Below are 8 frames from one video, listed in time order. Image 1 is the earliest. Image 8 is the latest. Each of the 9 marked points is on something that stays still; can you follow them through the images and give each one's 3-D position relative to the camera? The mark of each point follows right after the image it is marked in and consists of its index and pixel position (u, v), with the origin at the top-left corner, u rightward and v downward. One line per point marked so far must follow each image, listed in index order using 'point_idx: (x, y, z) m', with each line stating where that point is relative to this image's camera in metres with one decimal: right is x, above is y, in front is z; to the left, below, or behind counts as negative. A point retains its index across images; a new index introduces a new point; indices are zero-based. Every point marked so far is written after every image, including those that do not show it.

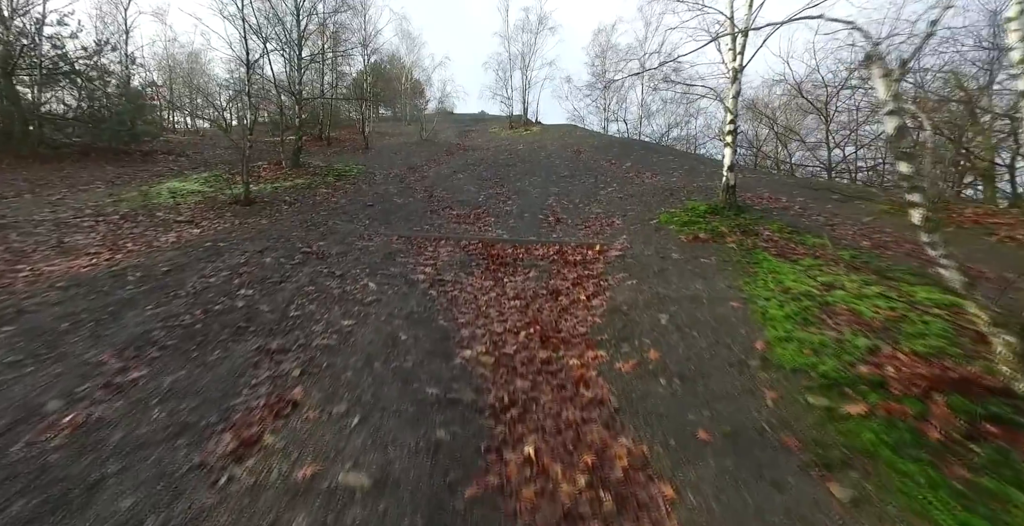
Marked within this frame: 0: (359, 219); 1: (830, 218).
0: (-3.5, +0.9, +8.6) m
1: (+5.7, +0.8, +6.7) m
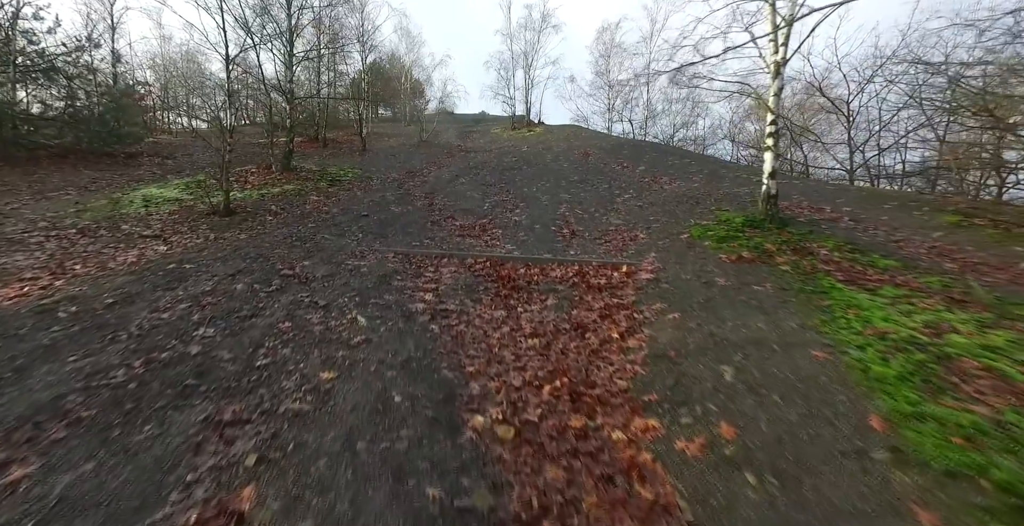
0: (-3.3, +0.6, +7.7) m
1: (+5.9, +0.5, +5.8) m
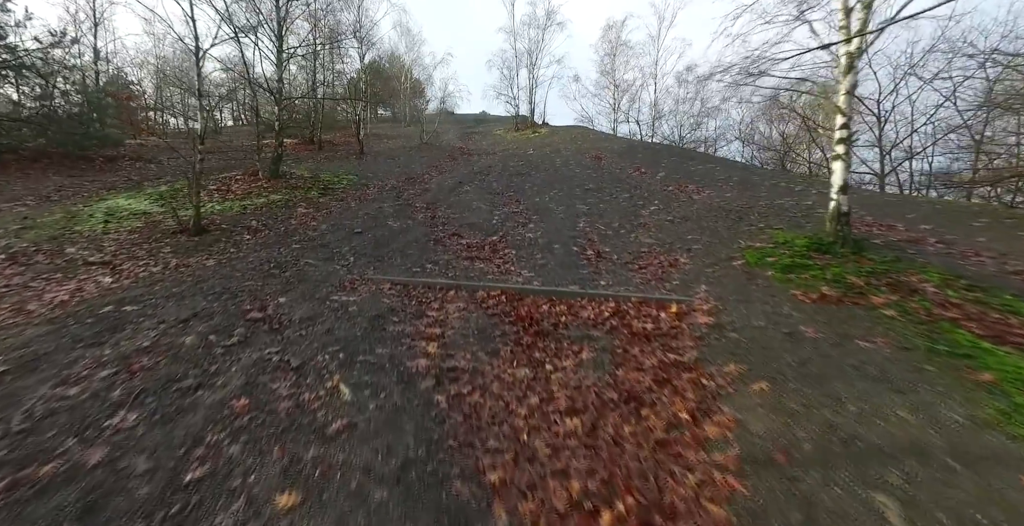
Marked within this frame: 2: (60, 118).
0: (-3.0, +0.1, +6.6) m
1: (+6.2, 0.0, +4.7) m
2: (-17.0, +5.4, +14.0) m
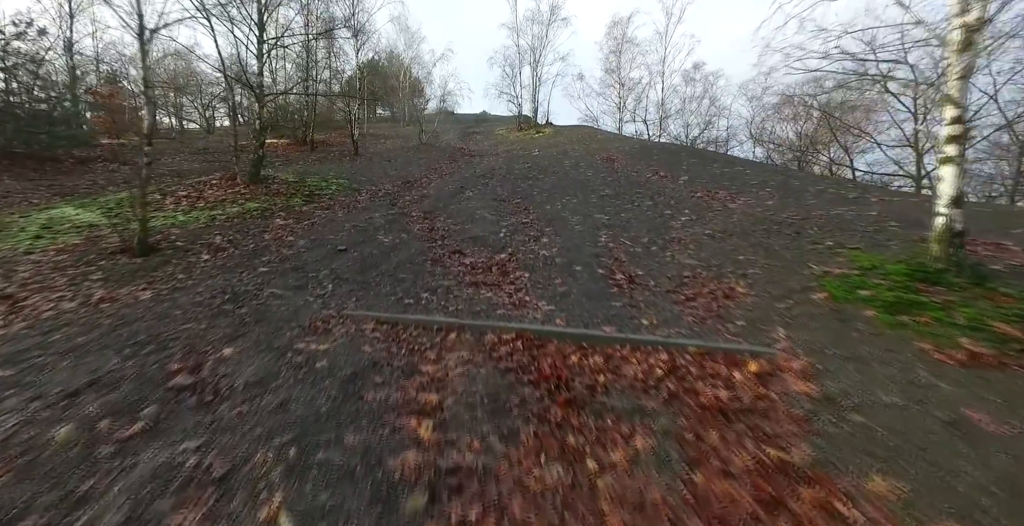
0: (-2.8, -0.3, +5.4) m
1: (+6.4, -0.3, +3.5) m
2: (-16.8, +5.0, +12.8) m
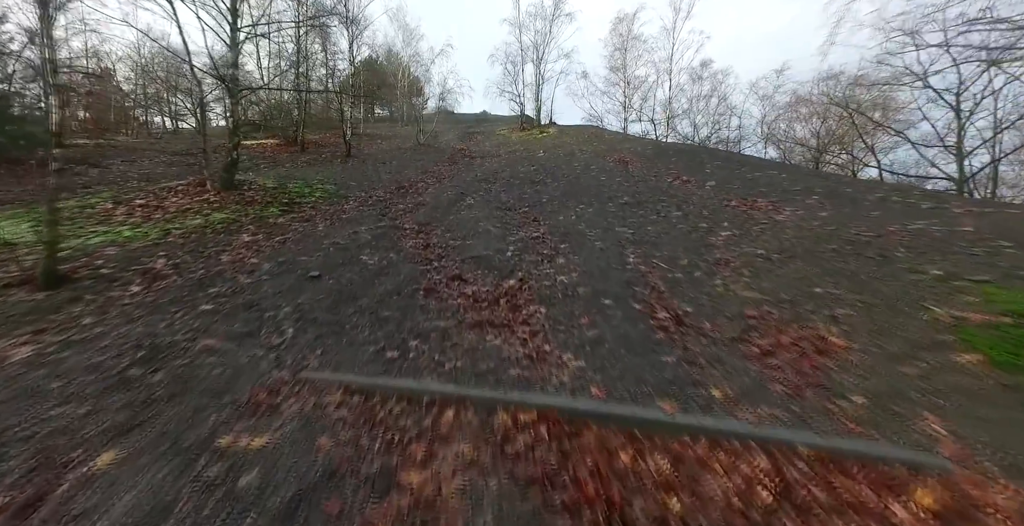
0: (-2.7, -0.7, +4.2) m
1: (+6.5, -0.7, +2.3) m
2: (-16.6, +4.6, +11.6) m
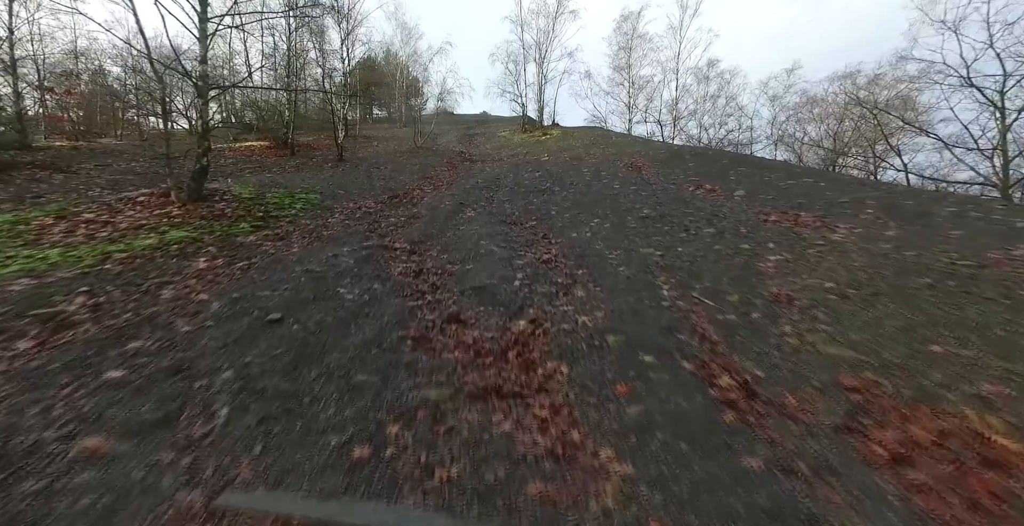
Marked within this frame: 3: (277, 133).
0: (-2.5, -1.1, +3.0) m
1: (+6.7, -1.2, +1.1) m
2: (-16.5, +4.1, +10.4) m
3: (-12.5, +6.9, +19.8) m
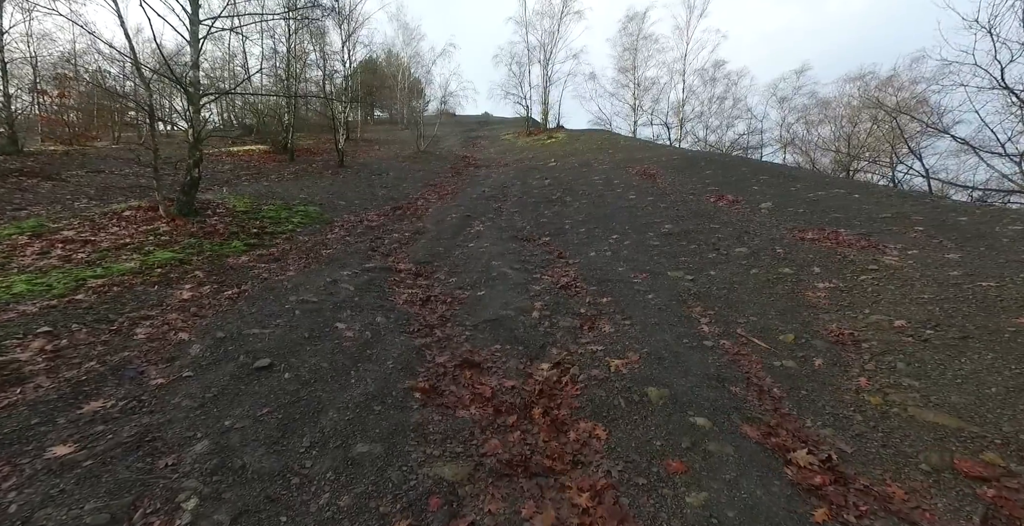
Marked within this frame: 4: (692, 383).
0: (-2.3, -1.5, +2.4) m
1: (+6.9, -1.6, +0.5) m
2: (-16.2, +3.7, +9.9) m
3: (-12.1, +6.4, +19.2) m
4: (+1.8, -1.1, +3.7) m
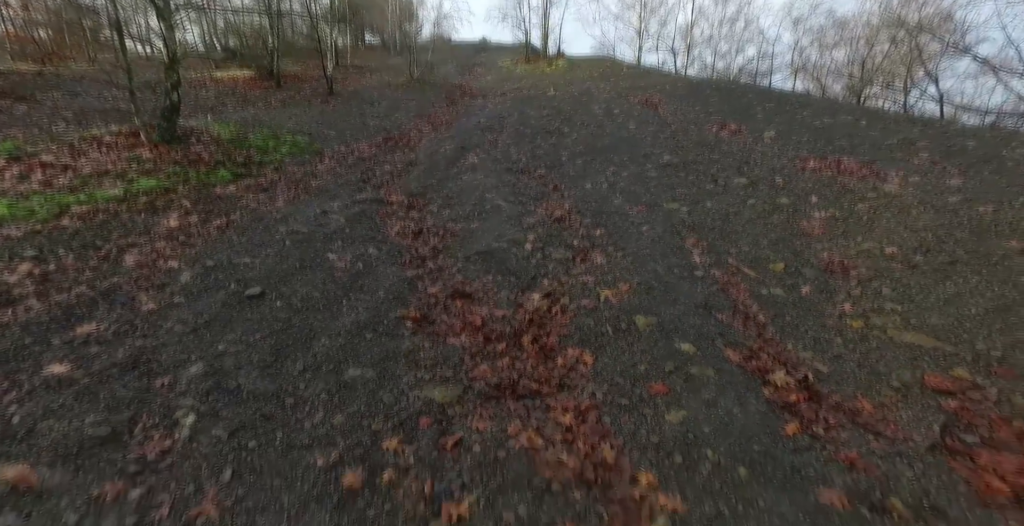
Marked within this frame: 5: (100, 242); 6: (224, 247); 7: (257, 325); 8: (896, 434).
0: (-2.4, -1.0, +2.5) m
1: (+6.8, -1.4, +0.6) m
2: (-16.4, +5.2, +9.0) m
3: (-12.3, +9.4, +17.8) m
4: (+1.7, -0.4, +3.7) m
5: (-4.9, +0.2, +4.4) m
6: (-3.5, +0.2, +4.5) m
7: (-2.4, -0.6, +3.5) m
8: (+2.5, -1.1, +2.3) m
